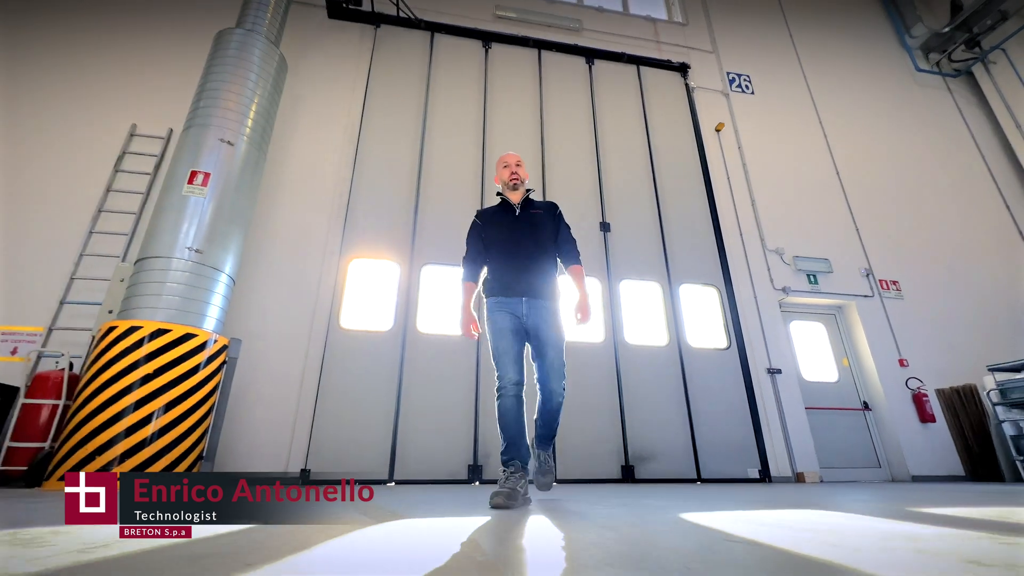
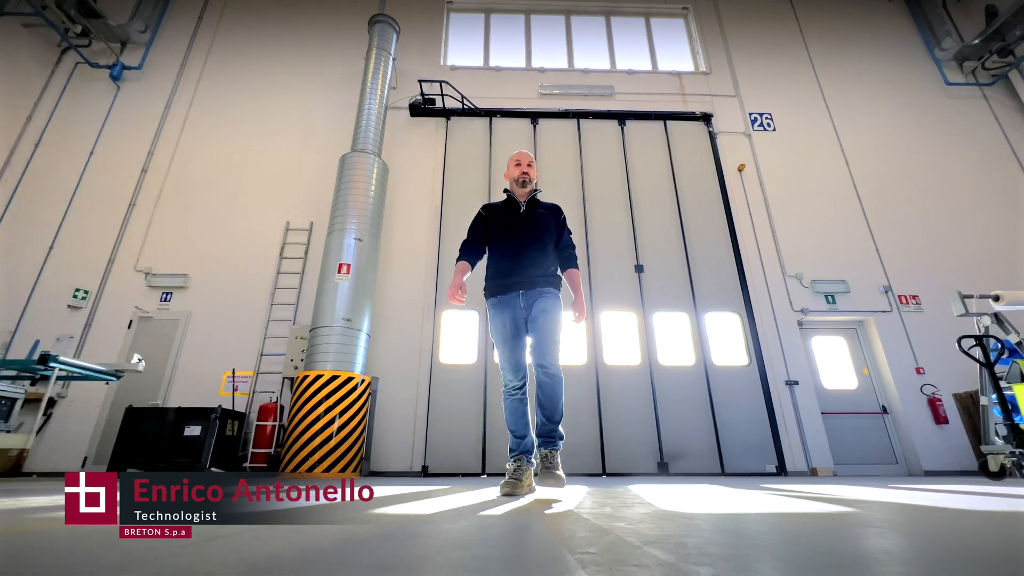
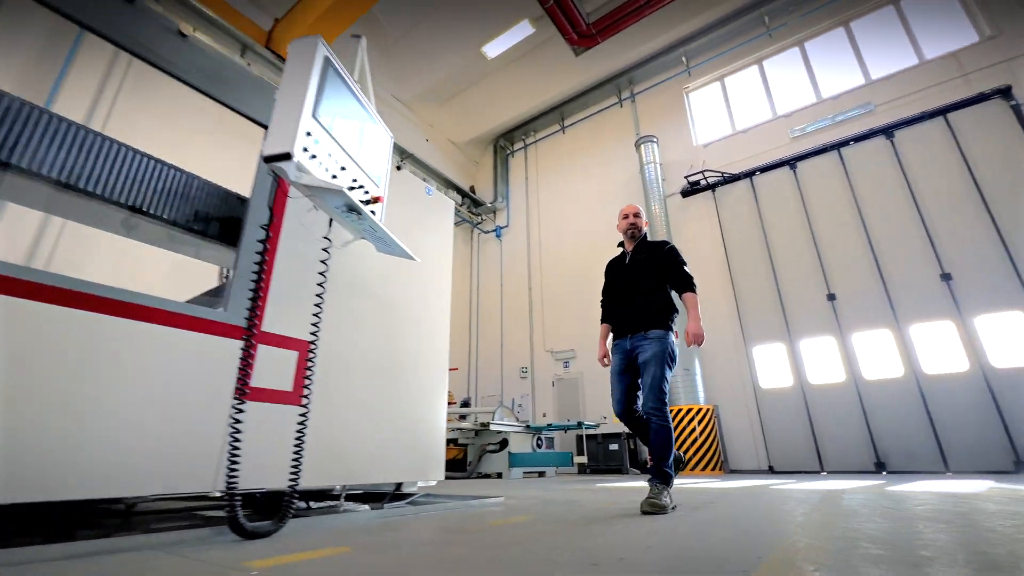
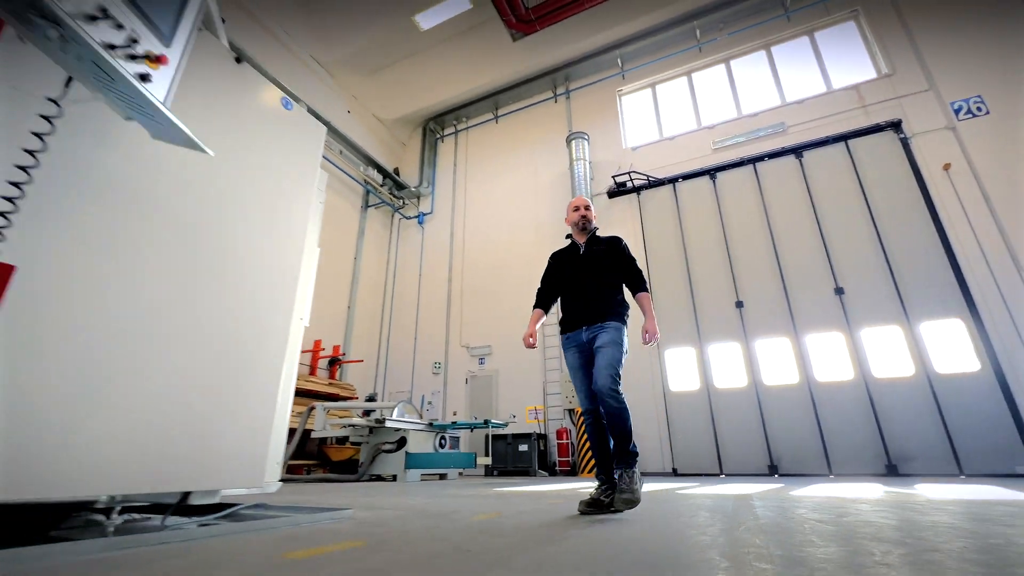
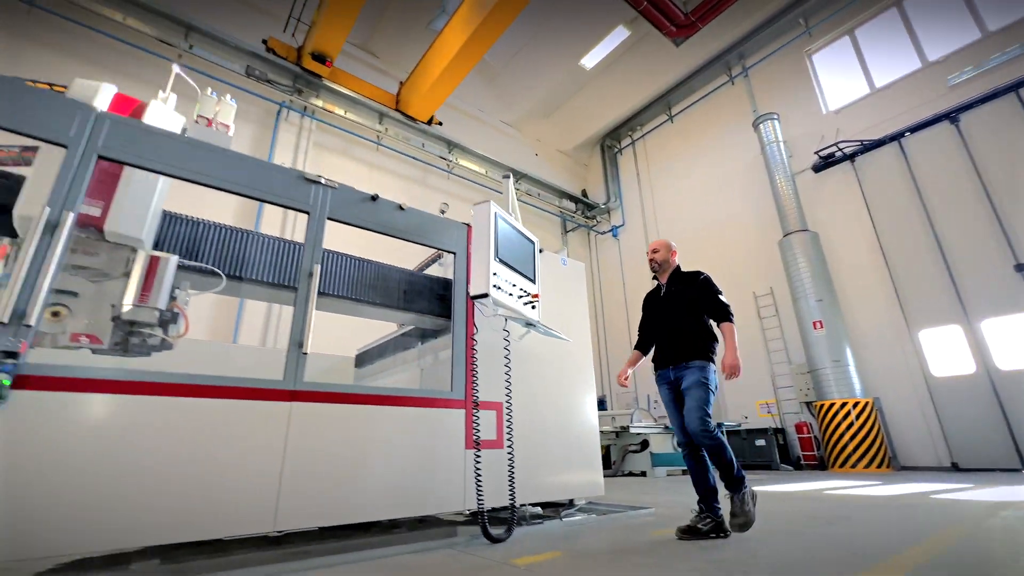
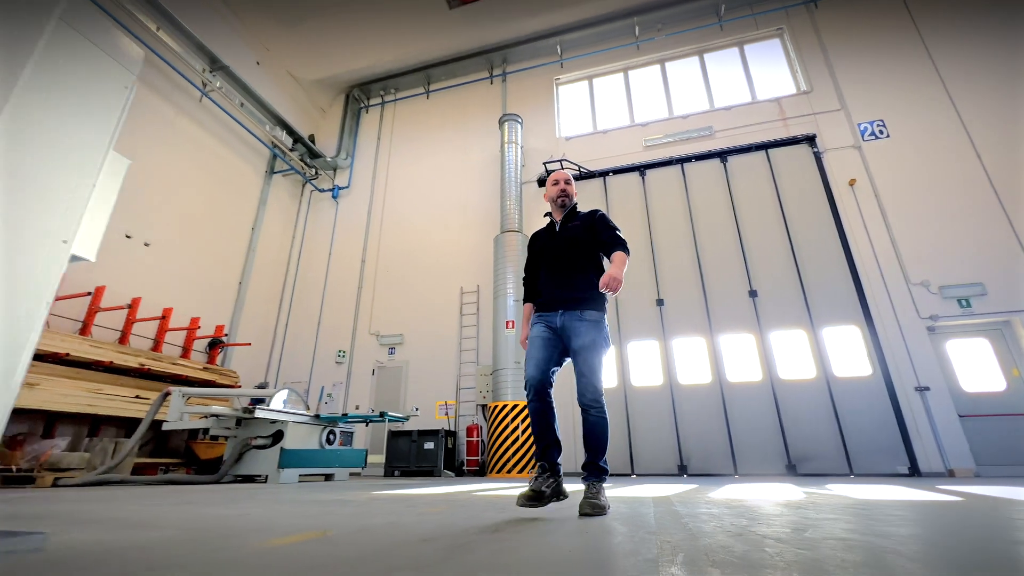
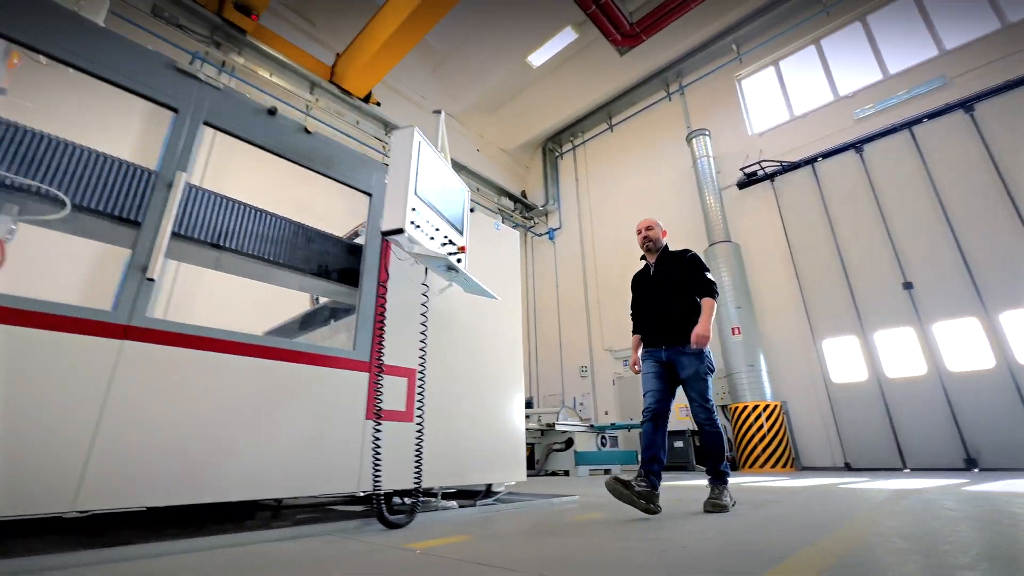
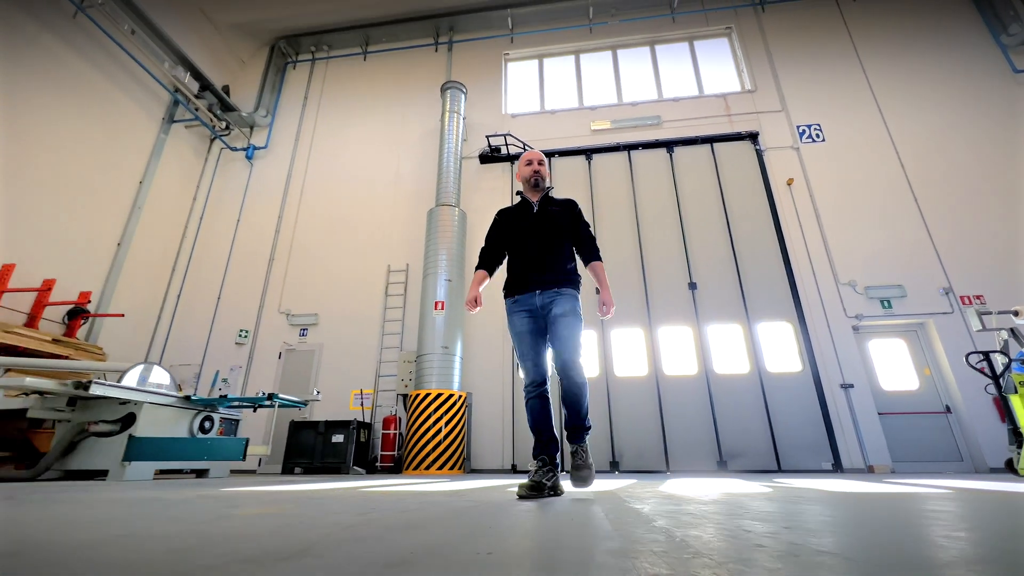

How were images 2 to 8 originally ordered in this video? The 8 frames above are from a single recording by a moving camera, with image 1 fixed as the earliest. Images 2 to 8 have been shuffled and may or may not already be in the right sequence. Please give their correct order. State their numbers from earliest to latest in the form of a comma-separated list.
2, 8, 6, 4, 3, 7, 5
